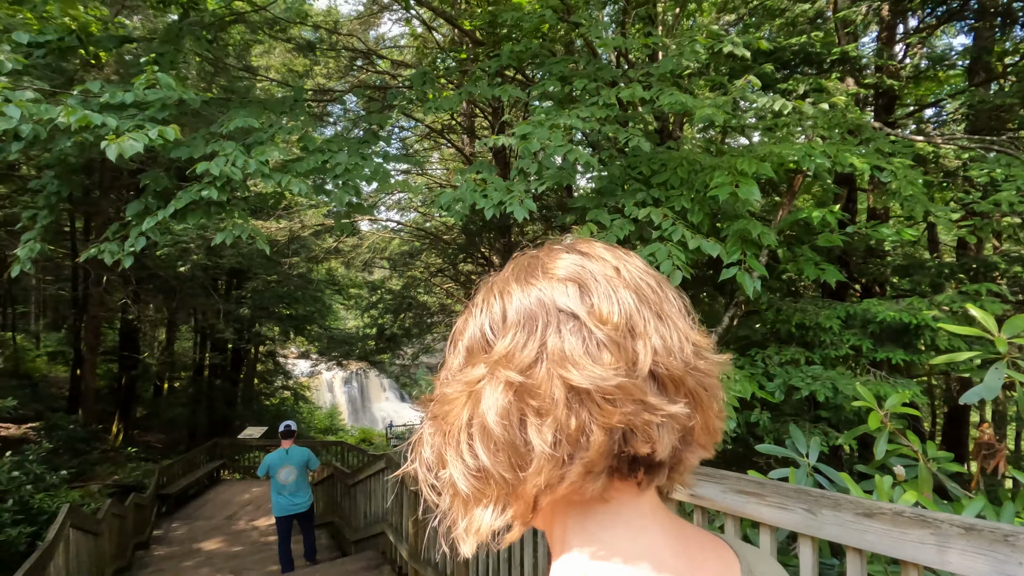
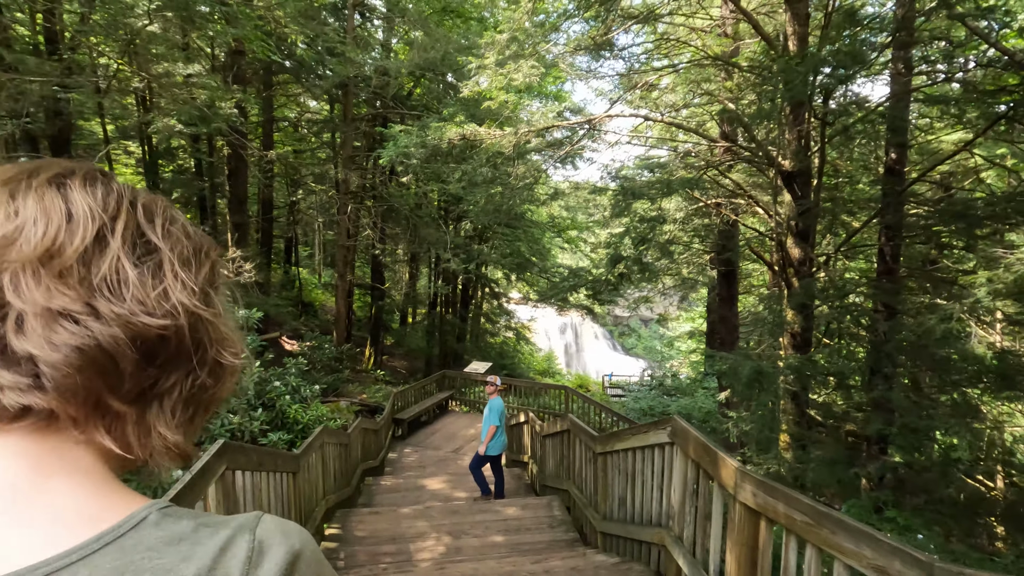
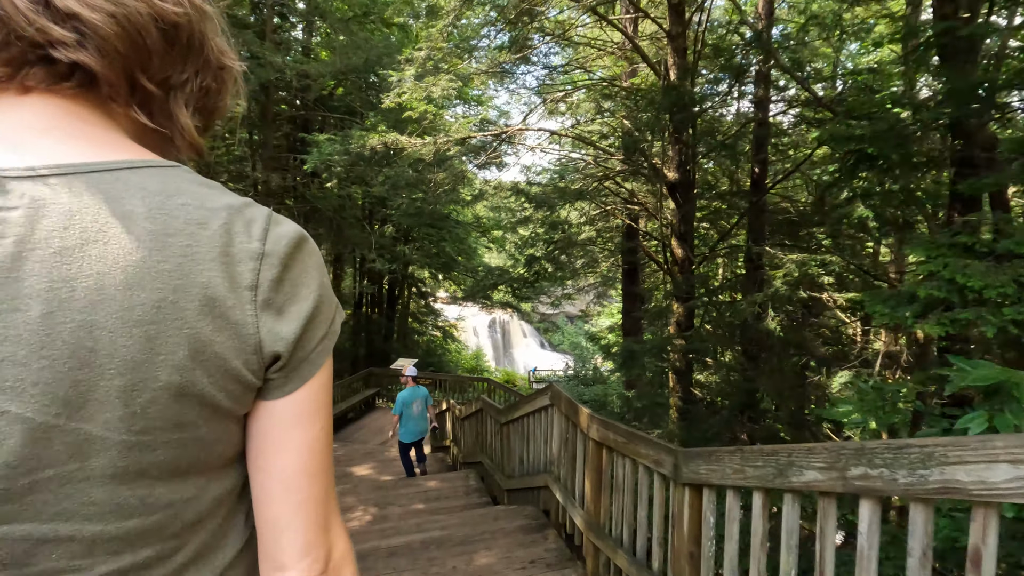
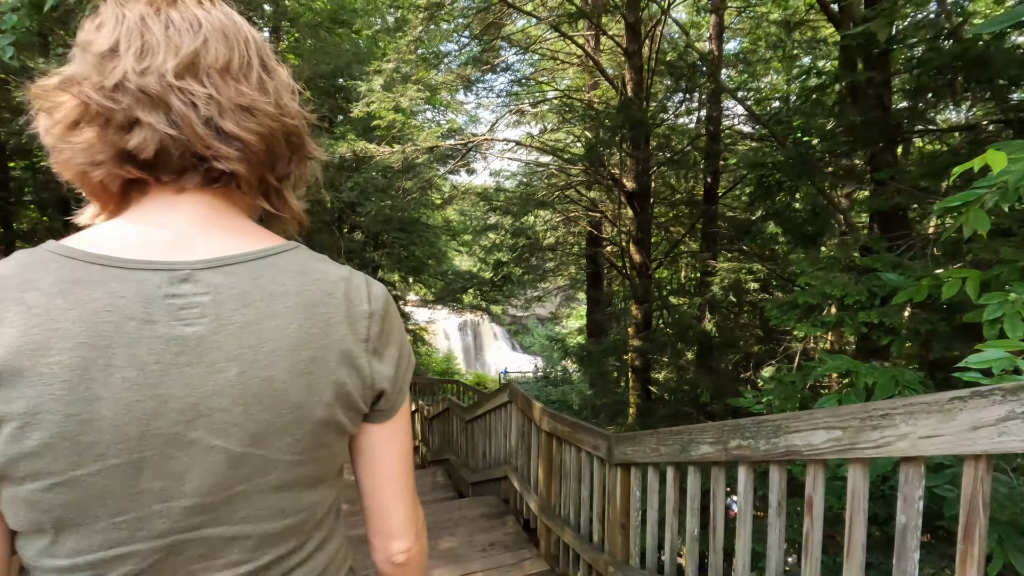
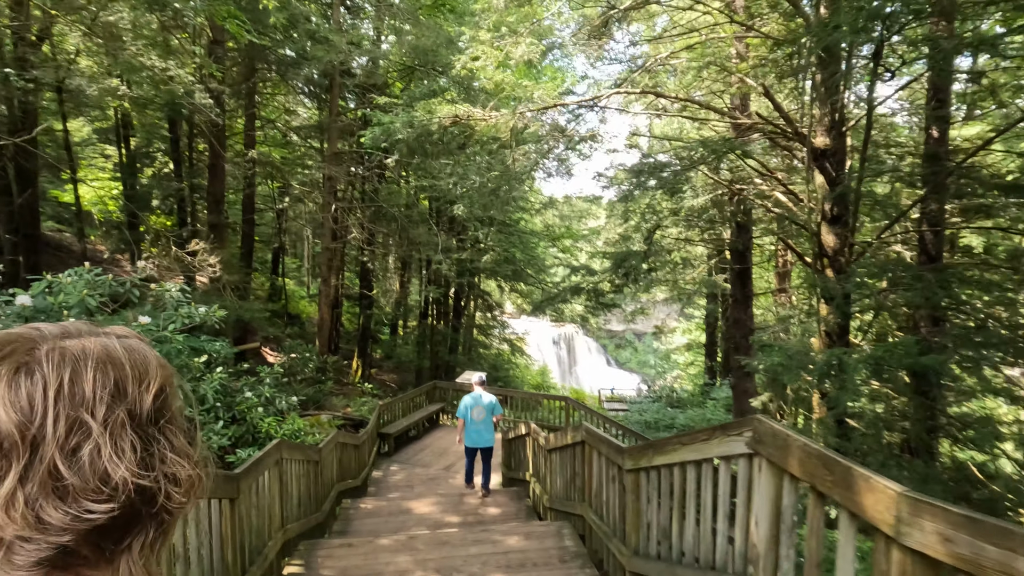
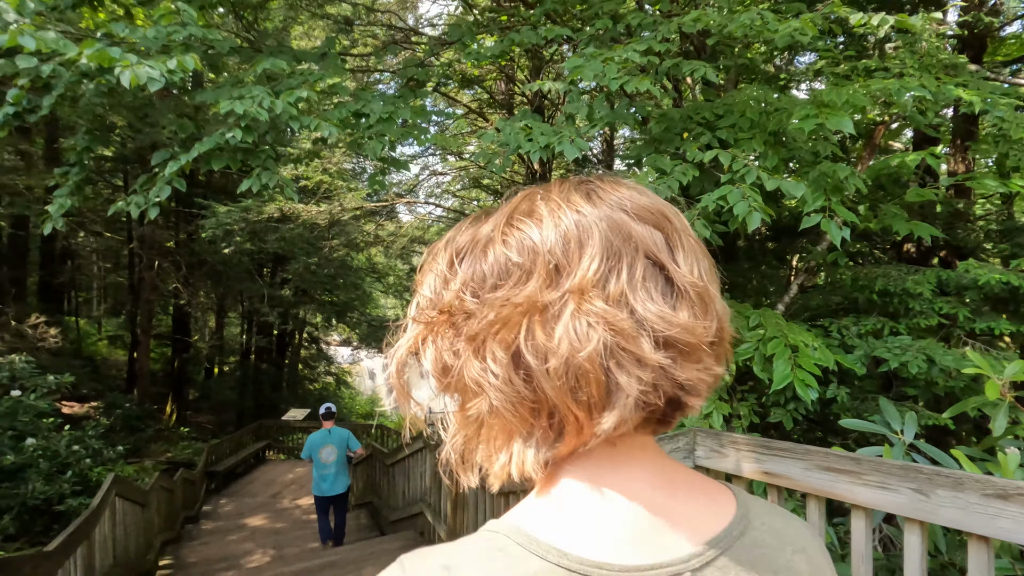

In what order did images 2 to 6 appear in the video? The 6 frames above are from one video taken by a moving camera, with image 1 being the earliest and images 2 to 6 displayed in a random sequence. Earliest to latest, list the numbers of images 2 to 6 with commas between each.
6, 4, 3, 2, 5
